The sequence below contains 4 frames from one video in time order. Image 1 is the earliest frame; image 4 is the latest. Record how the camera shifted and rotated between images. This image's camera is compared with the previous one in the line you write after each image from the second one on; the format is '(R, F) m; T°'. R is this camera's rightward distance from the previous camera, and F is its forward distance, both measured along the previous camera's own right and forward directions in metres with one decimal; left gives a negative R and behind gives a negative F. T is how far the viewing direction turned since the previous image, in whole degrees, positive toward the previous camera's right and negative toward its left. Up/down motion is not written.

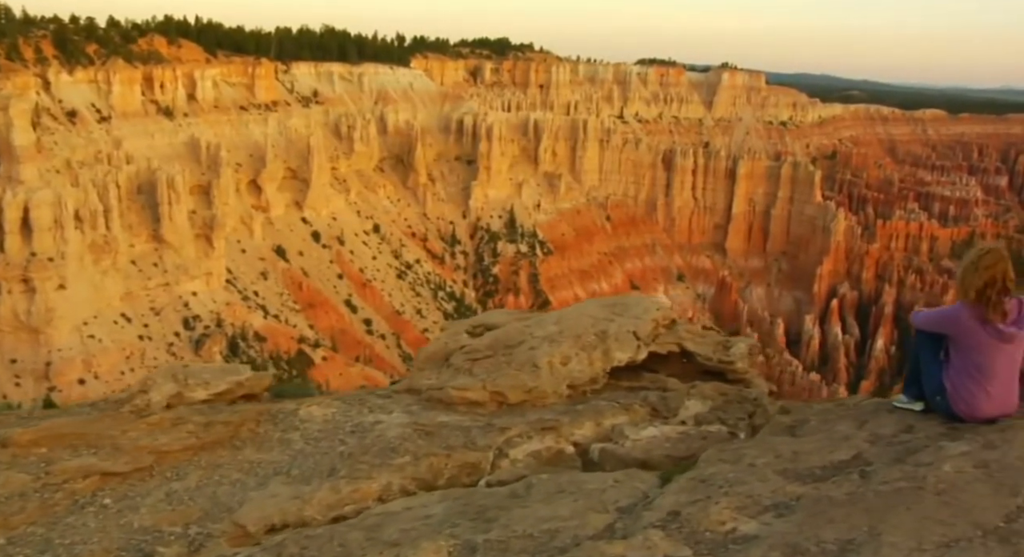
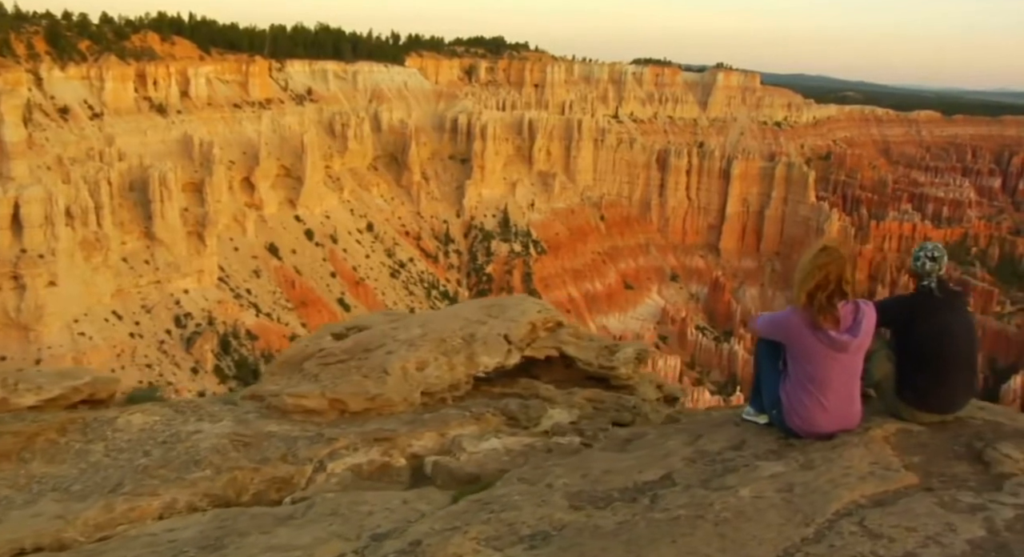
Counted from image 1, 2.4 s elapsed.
(+1.3, +0.5) m; 0°
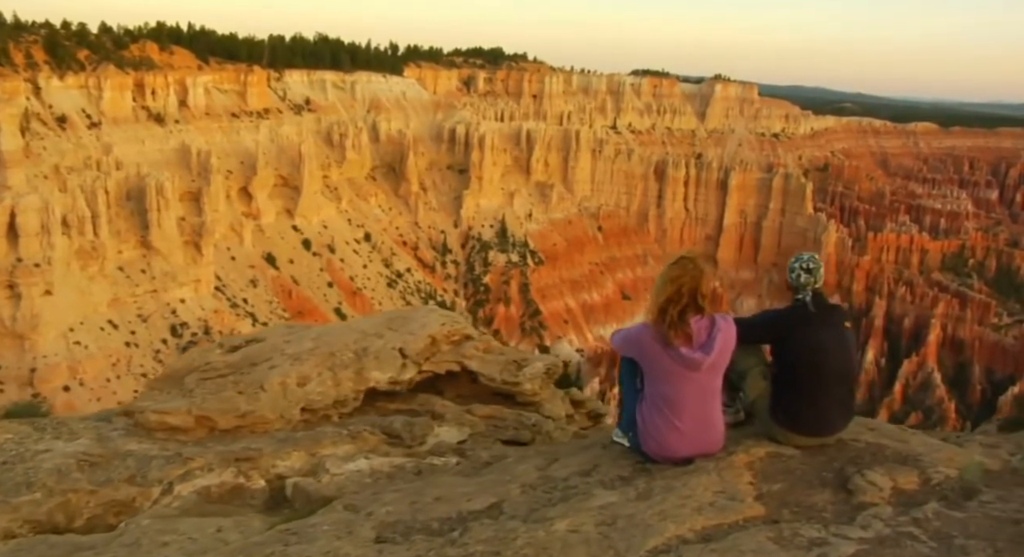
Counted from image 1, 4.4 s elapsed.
(+1.0, +0.3) m; 0°
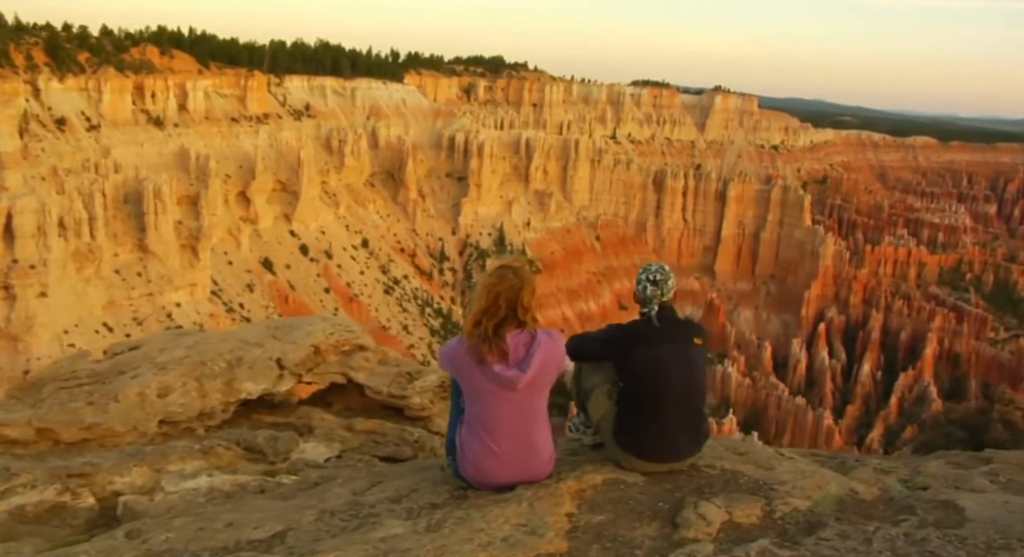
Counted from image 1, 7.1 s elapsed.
(+1.0, +0.4) m; 0°
